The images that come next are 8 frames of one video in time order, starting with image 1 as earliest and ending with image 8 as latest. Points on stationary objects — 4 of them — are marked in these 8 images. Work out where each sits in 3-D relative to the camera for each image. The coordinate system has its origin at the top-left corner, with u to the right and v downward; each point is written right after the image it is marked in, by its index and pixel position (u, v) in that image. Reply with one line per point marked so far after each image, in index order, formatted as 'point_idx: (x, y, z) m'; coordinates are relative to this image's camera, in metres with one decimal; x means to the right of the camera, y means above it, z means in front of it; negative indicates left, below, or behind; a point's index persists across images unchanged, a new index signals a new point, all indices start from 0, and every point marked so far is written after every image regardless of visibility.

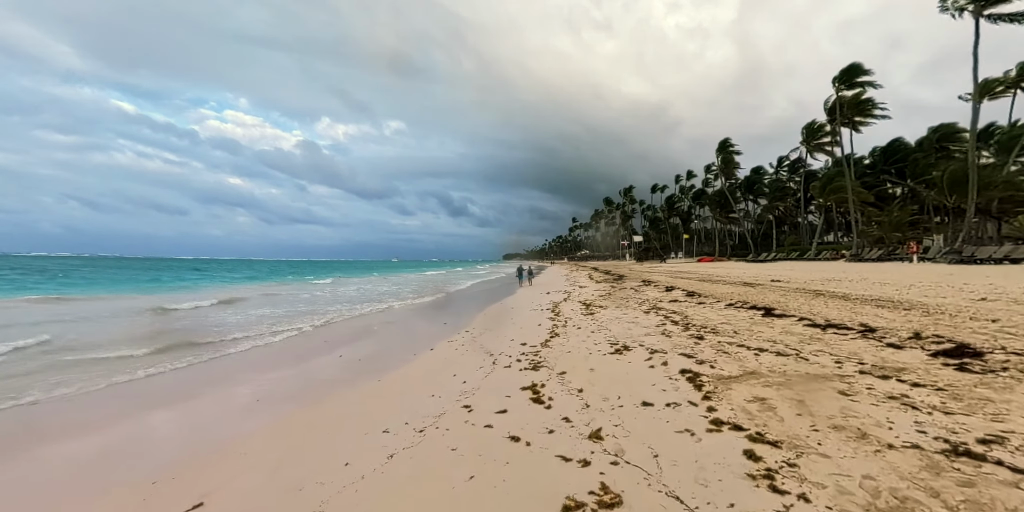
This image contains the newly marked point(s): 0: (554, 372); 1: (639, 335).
0: (+0.7, -1.8, +5.9) m
1: (+2.6, -1.7, +7.9) m
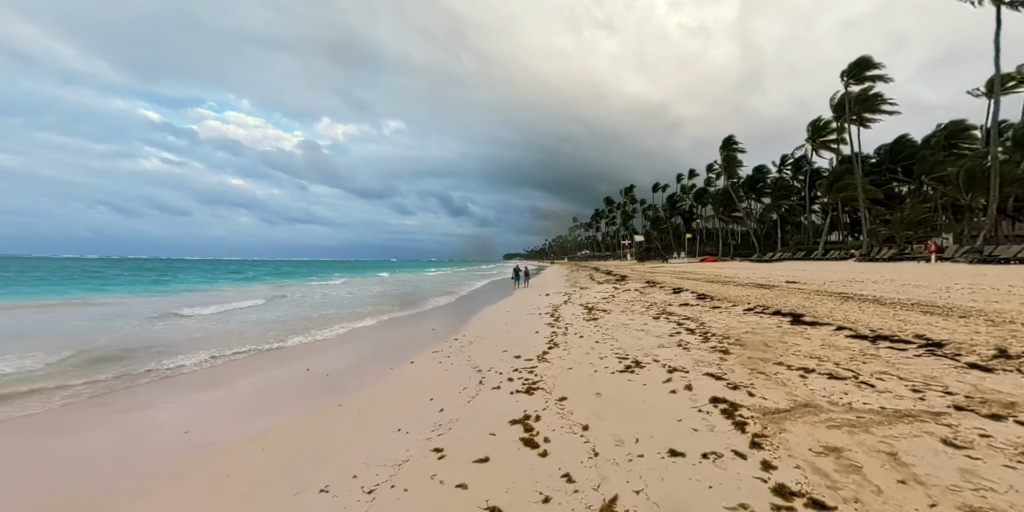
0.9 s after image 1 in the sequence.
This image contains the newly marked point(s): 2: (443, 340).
0: (+0.5, -1.8, +4.8) m
1: (+2.5, -1.6, +6.8) m
2: (-2.0, -2.3, +10.1) m
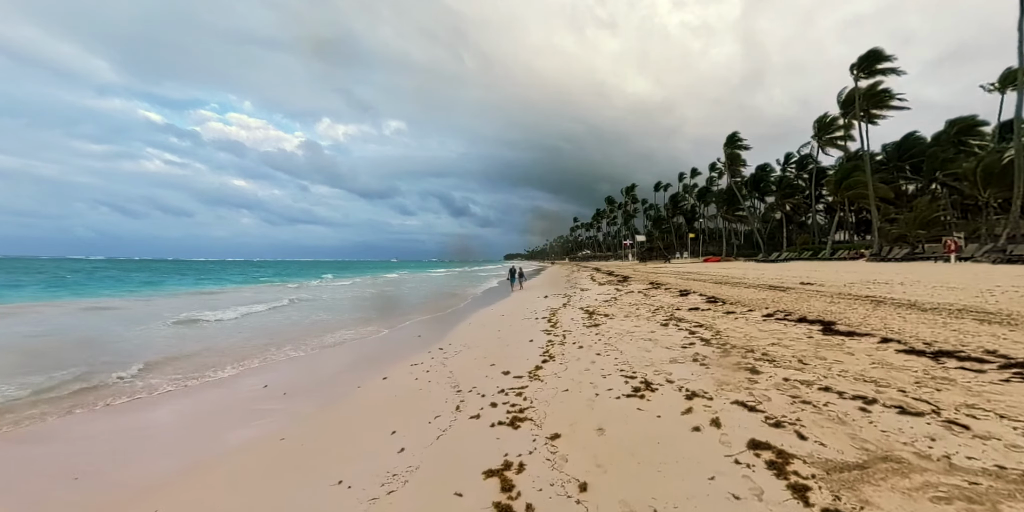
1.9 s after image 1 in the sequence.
0: (+0.3, -1.8, +3.8) m
1: (+2.3, -1.6, +5.8) m
2: (-2.2, -2.3, +9.1) m
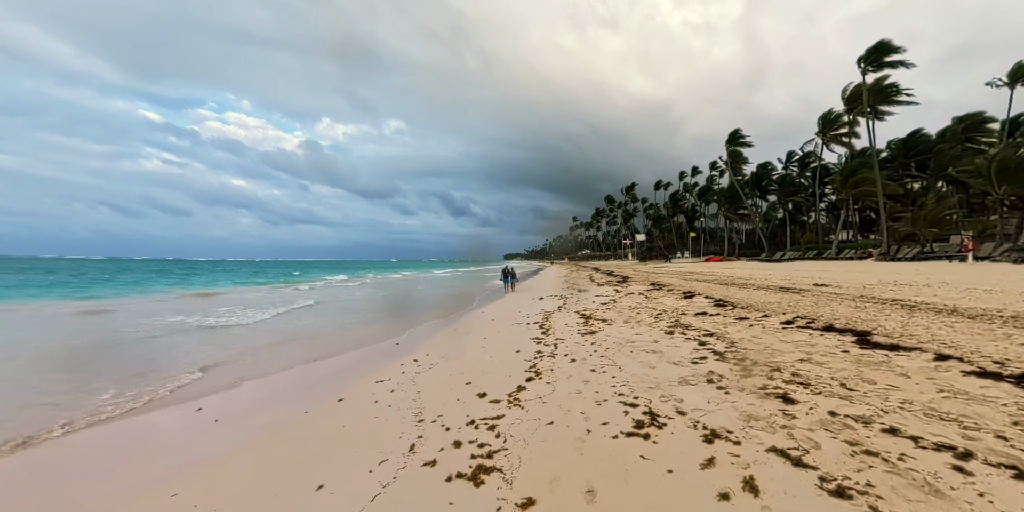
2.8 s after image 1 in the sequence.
0: (0.0, -1.8, +2.8) m
1: (+2.0, -1.6, +4.8) m
2: (-2.5, -2.3, +8.1) m
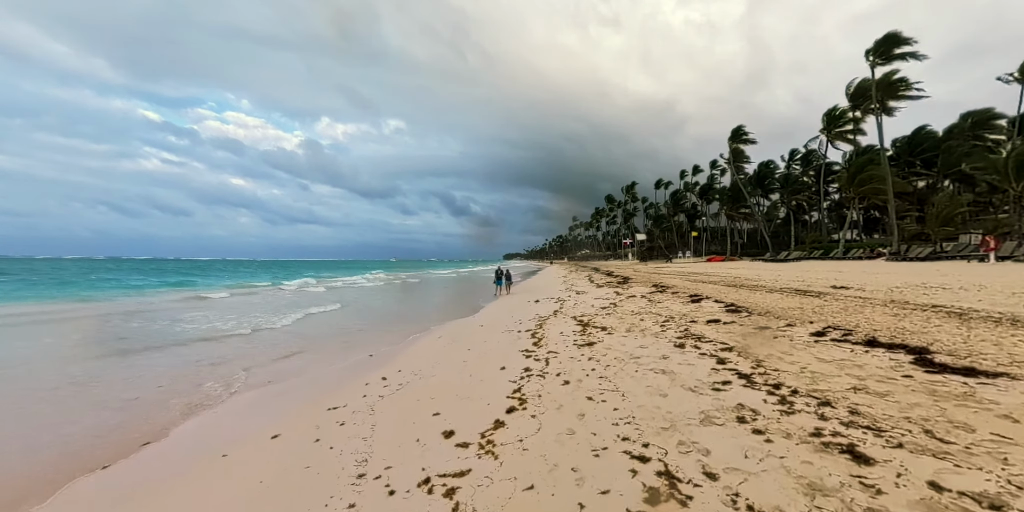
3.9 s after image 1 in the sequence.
0: (-0.3, -1.8, +1.7) m
1: (+1.7, -1.6, +3.7) m
2: (-2.8, -2.3, +7.0) m
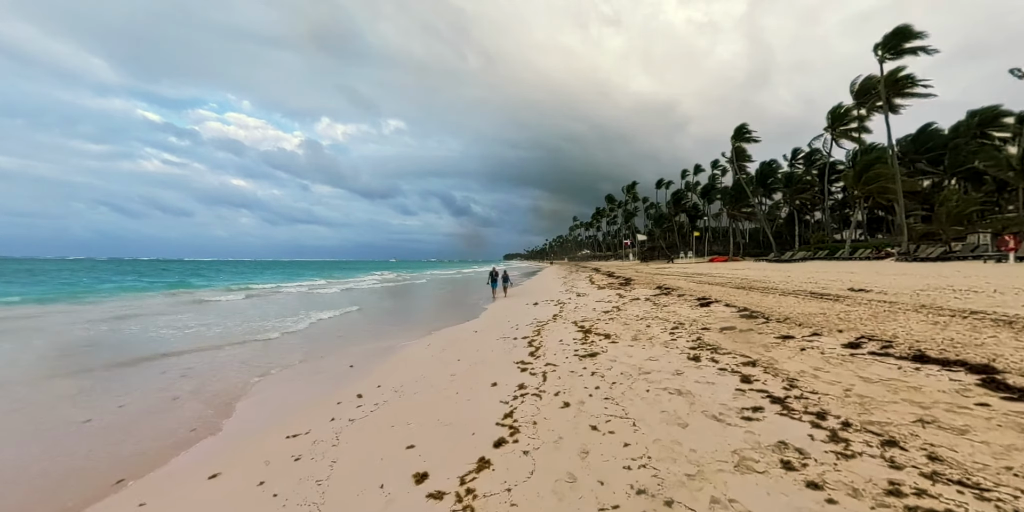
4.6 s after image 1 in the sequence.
0: (-0.4, -1.8, +0.9) m
1: (+1.6, -1.6, +2.9) m
2: (-2.9, -2.3, +6.3) m
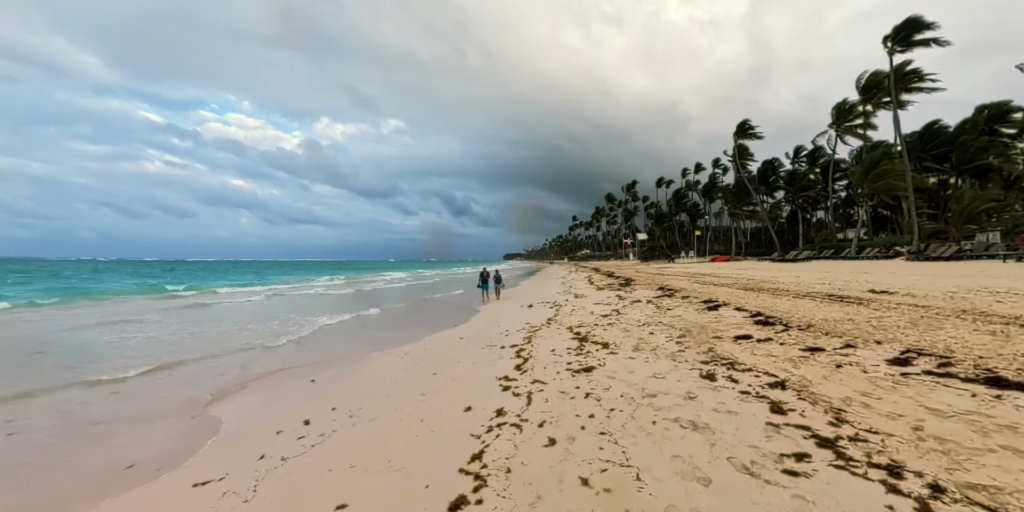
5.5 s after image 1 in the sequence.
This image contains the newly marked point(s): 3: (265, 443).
0: (-0.7, -1.8, 0.0) m
1: (+1.3, -1.6, +1.9) m
2: (-3.2, -2.3, +5.3) m
3: (-3.1, -2.3, +5.1) m
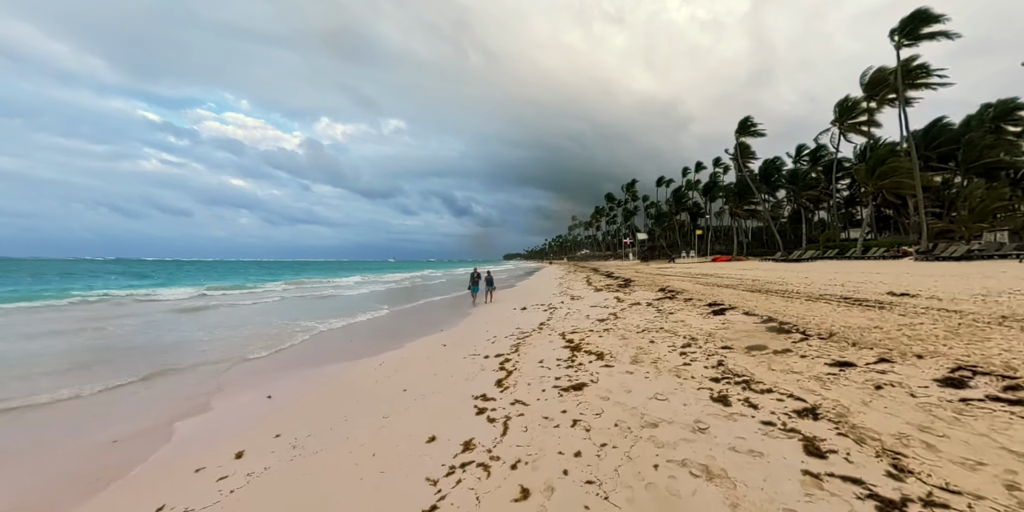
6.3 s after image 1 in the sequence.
0: (-0.9, -1.8, -0.9) m
1: (+1.0, -1.6, +1.1) m
2: (-3.5, -2.3, +4.5) m
3: (-3.3, -2.3, +4.2) m
